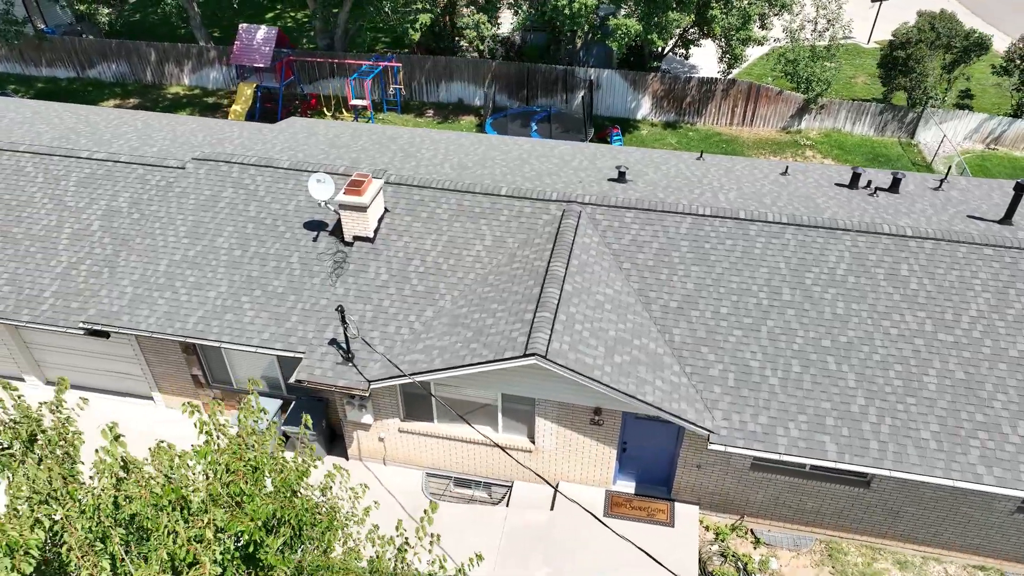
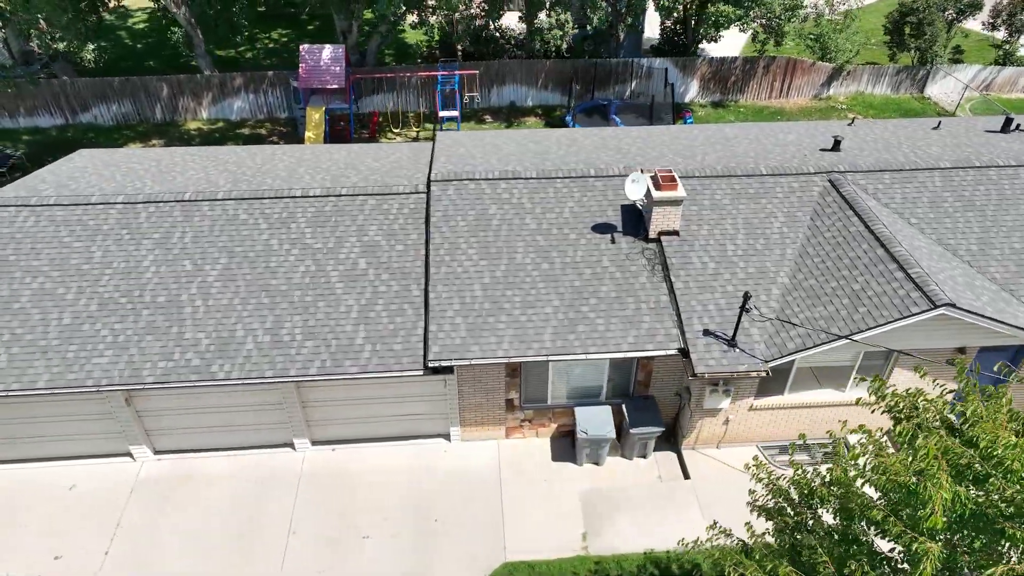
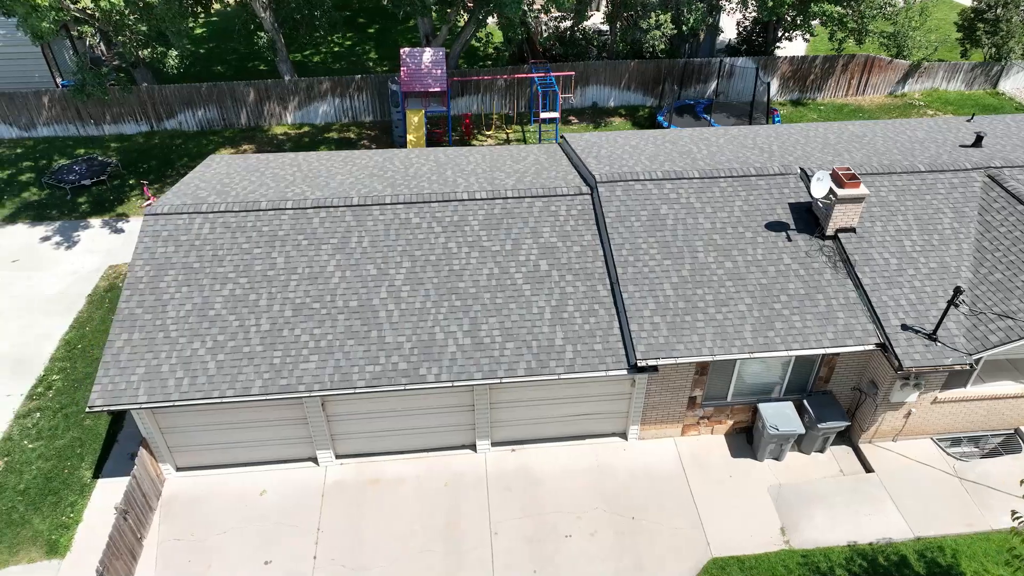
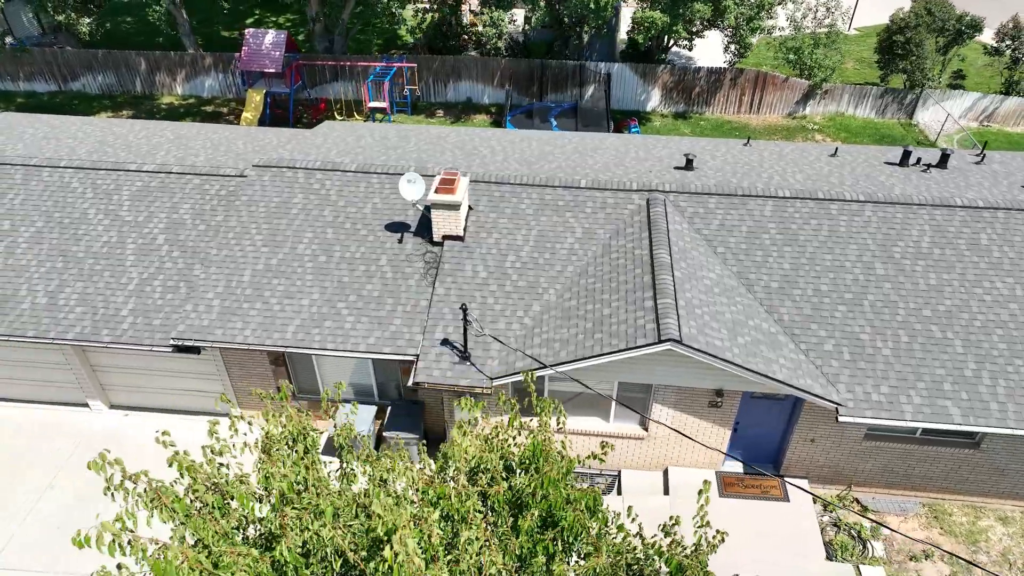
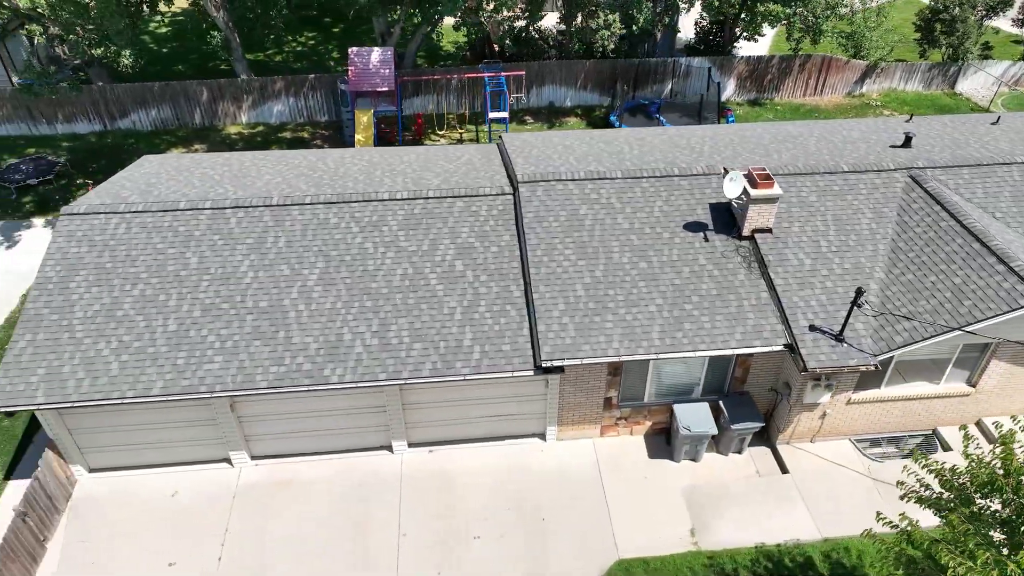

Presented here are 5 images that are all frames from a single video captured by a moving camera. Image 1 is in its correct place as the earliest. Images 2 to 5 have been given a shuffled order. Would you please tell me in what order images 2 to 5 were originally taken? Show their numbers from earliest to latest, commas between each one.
4, 2, 5, 3
